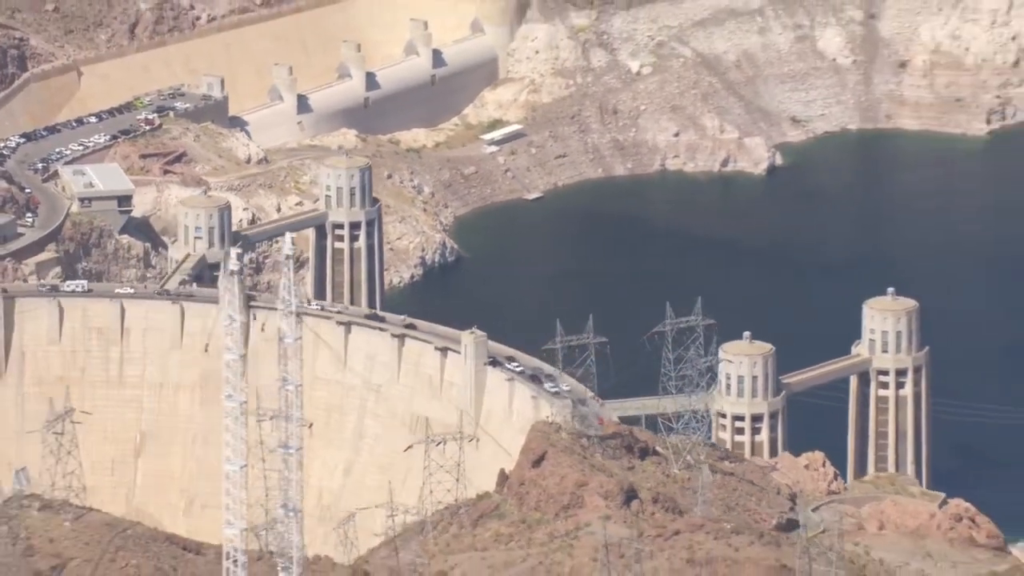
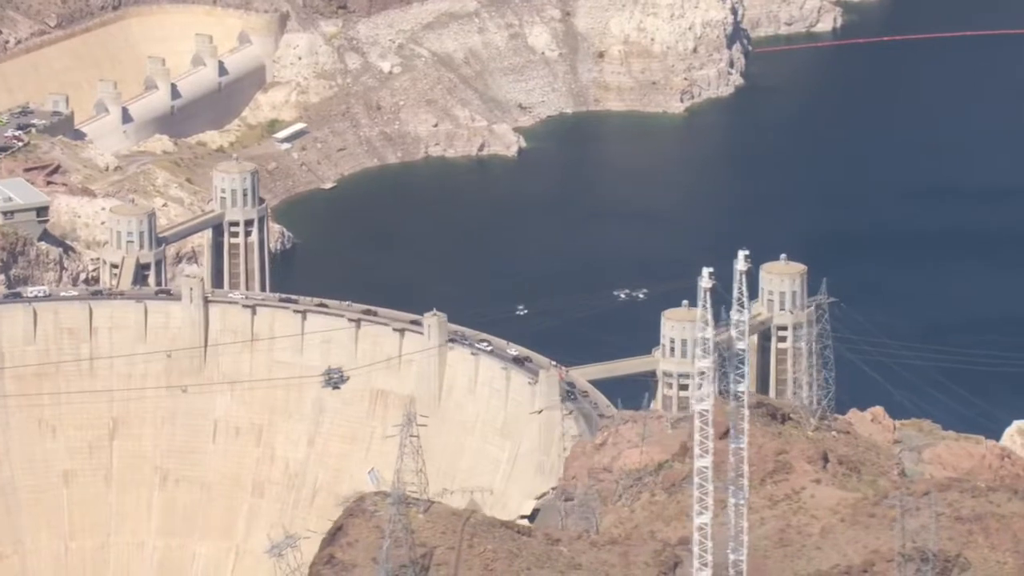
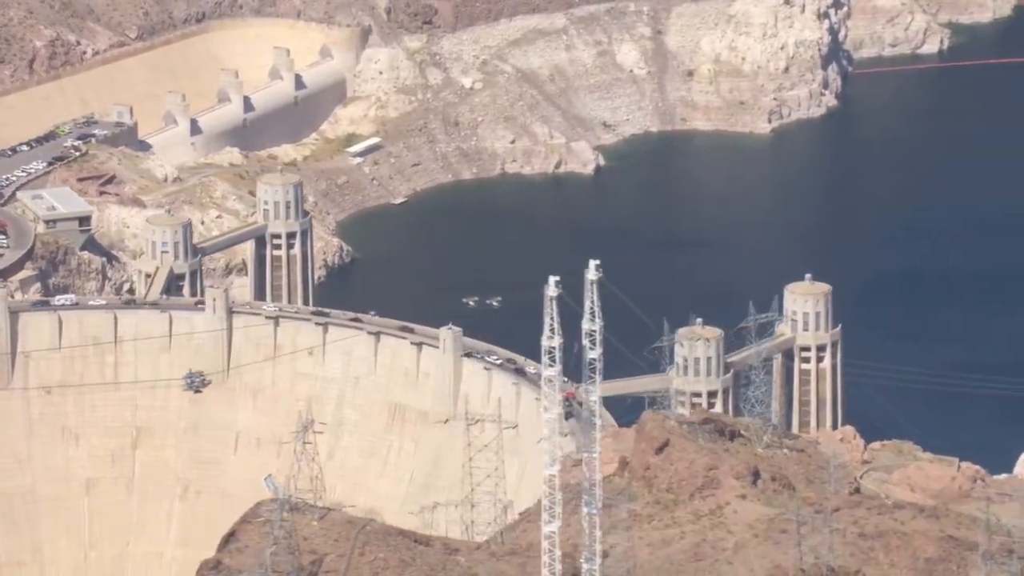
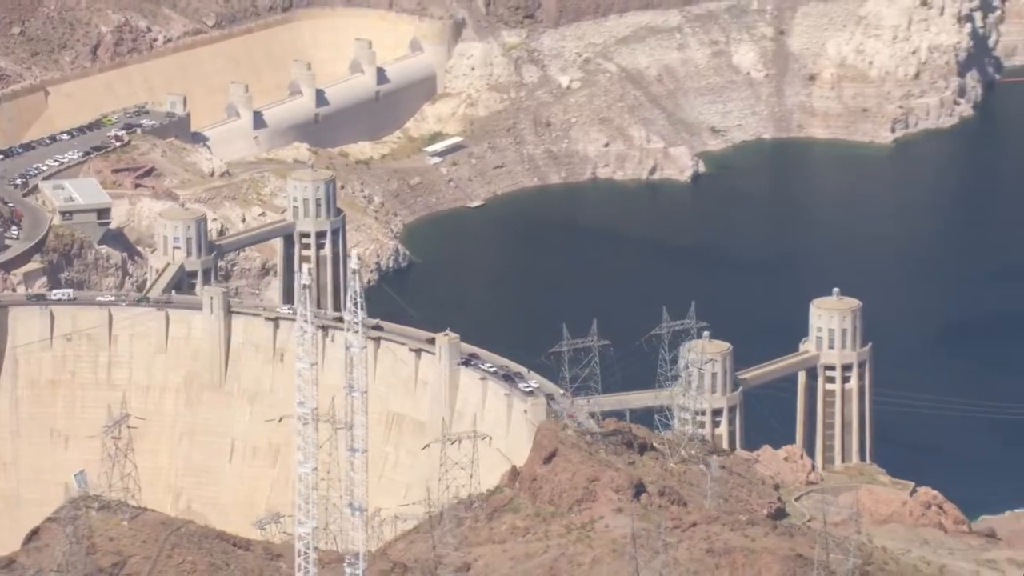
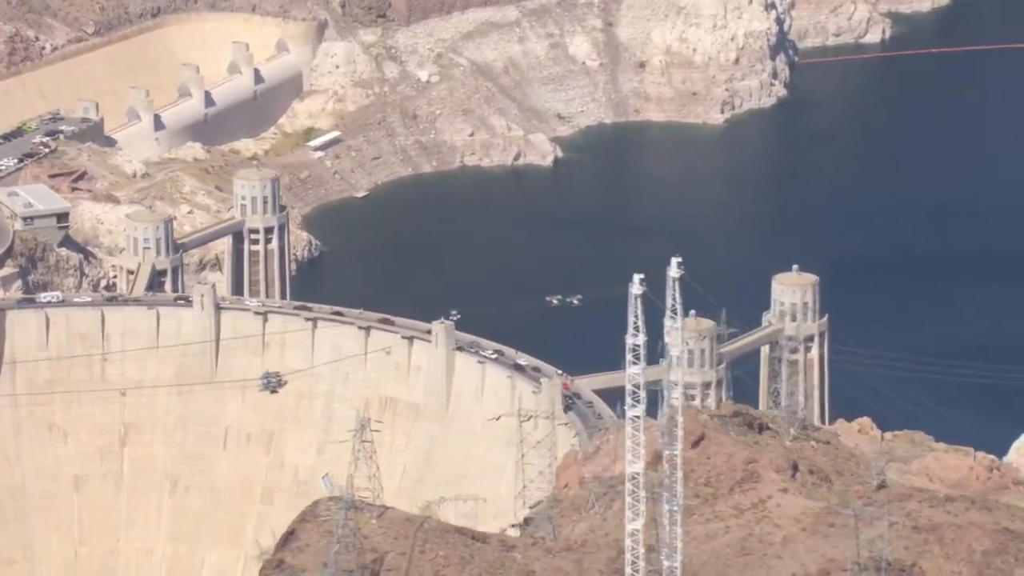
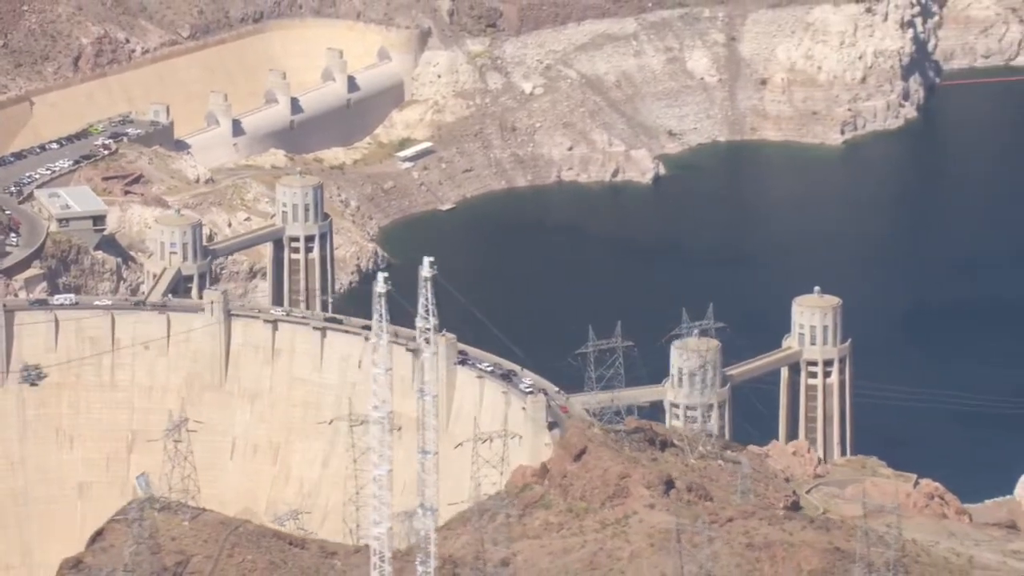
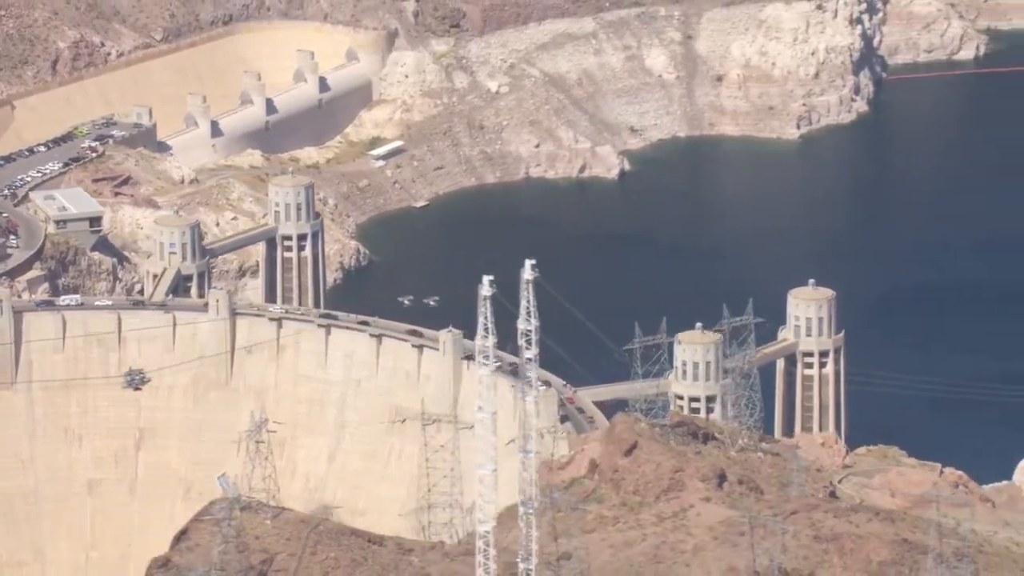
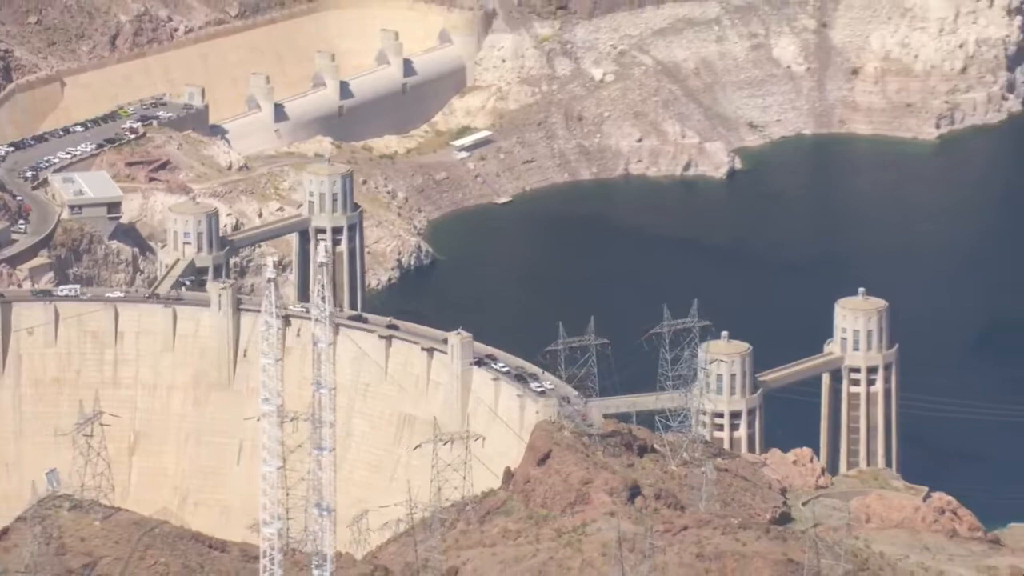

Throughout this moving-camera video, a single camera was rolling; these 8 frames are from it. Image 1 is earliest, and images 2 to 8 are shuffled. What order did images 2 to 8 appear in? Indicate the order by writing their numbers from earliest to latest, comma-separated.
8, 4, 6, 7, 3, 5, 2
